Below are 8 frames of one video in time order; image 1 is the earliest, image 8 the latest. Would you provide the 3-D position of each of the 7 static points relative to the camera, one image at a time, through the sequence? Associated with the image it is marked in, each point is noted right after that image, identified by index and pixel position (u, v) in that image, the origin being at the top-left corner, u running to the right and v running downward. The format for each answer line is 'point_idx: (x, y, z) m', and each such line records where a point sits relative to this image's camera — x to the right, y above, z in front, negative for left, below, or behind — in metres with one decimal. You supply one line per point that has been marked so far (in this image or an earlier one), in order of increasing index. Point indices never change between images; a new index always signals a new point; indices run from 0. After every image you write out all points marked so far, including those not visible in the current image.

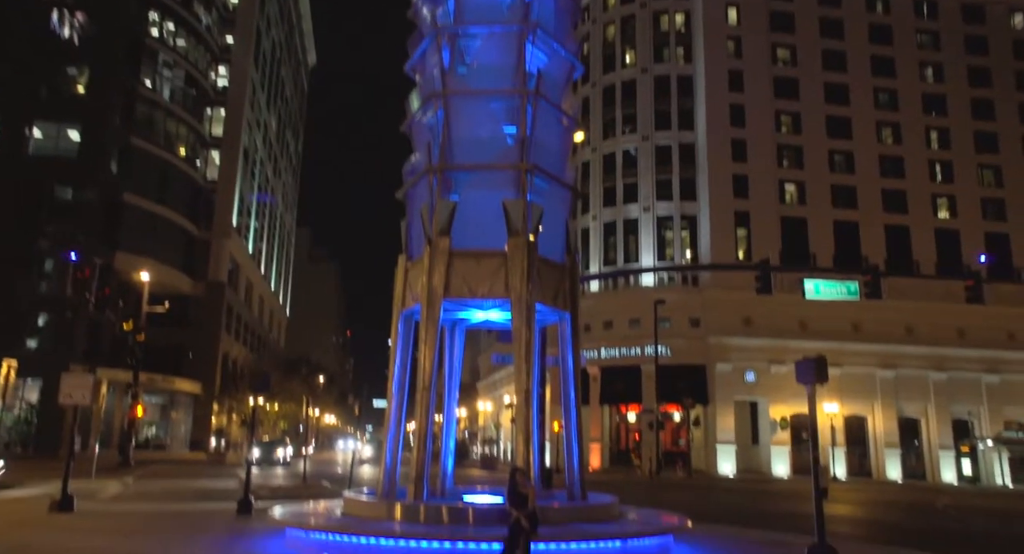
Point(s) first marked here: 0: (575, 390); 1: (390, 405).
0: (+1.2, -2.1, +13.9) m
1: (-2.2, -2.3, +13.3) m
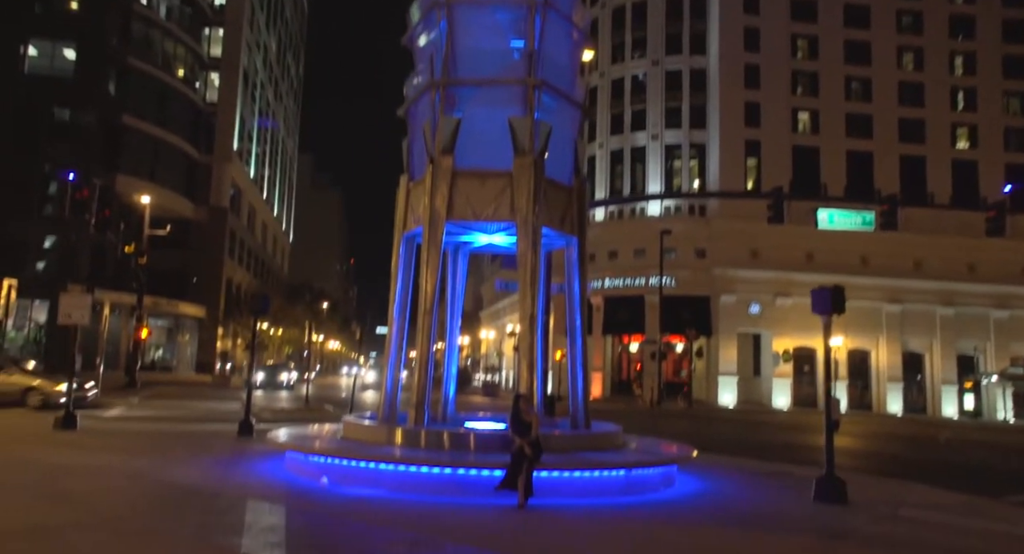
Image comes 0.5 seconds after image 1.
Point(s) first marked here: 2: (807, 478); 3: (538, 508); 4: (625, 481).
0: (+1.3, -0.7, +13.5) m
1: (-2.1, -0.9, +13.0) m
2: (+5.3, -3.7, +13.5) m
3: (+0.3, -3.0, +9.4) m
4: (+1.6, -2.9, +10.5) m
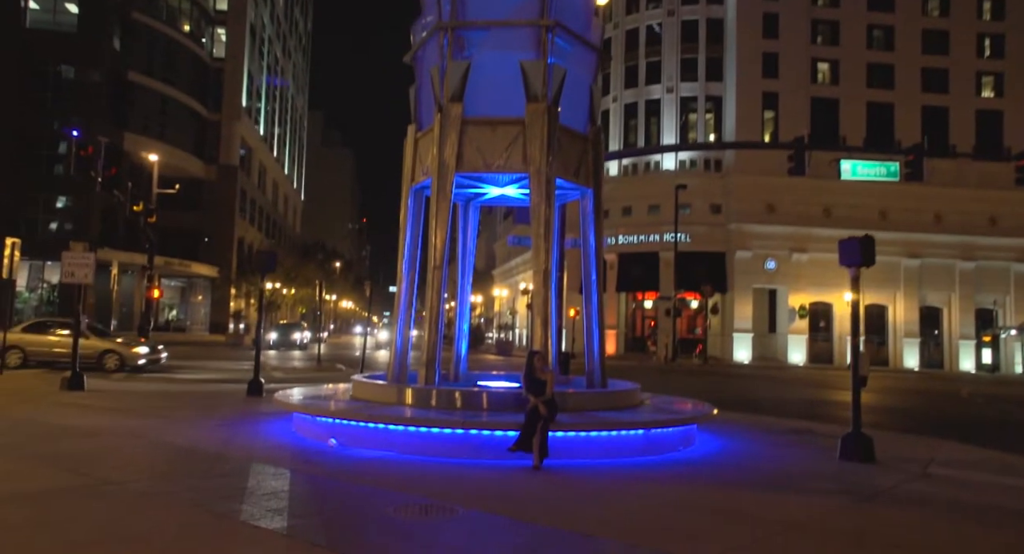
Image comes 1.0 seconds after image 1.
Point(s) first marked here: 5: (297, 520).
0: (+1.5, +0.2, +13.0) m
1: (-1.9, -0.2, +12.5) m
2: (+5.6, -2.8, +13.1) m
3: (+0.5, -2.4, +9.0) m
4: (+1.8, -2.3, +10.1) m
5: (-1.7, -1.9, +5.8) m
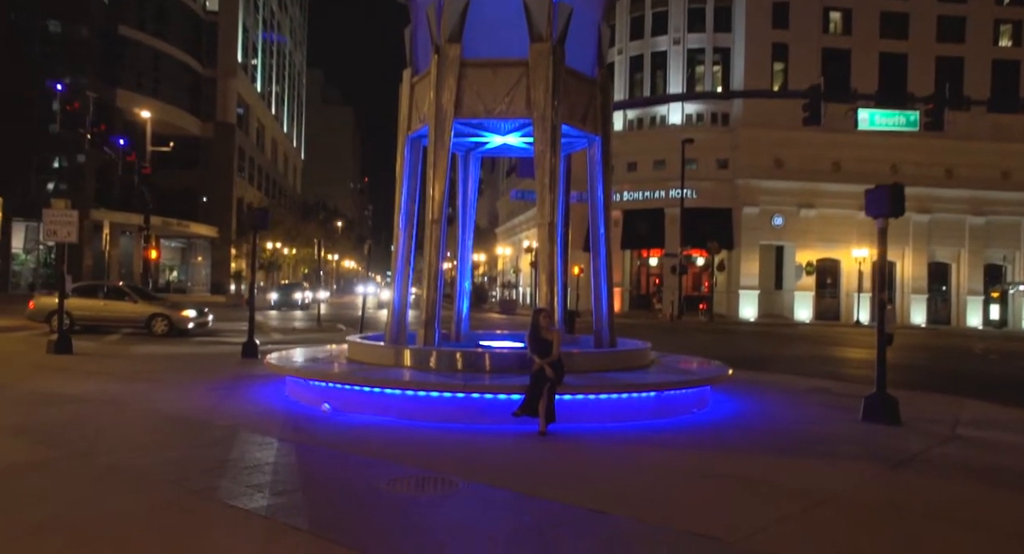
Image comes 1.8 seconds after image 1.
0: (+1.6, +0.9, +12.3) m
1: (-1.9, +0.5, +11.9) m
2: (+5.7, -2.0, +12.5) m
3: (+0.6, -1.8, +8.5) m
4: (+1.9, -1.7, +9.5) m
5: (-1.7, -1.6, +5.3) m
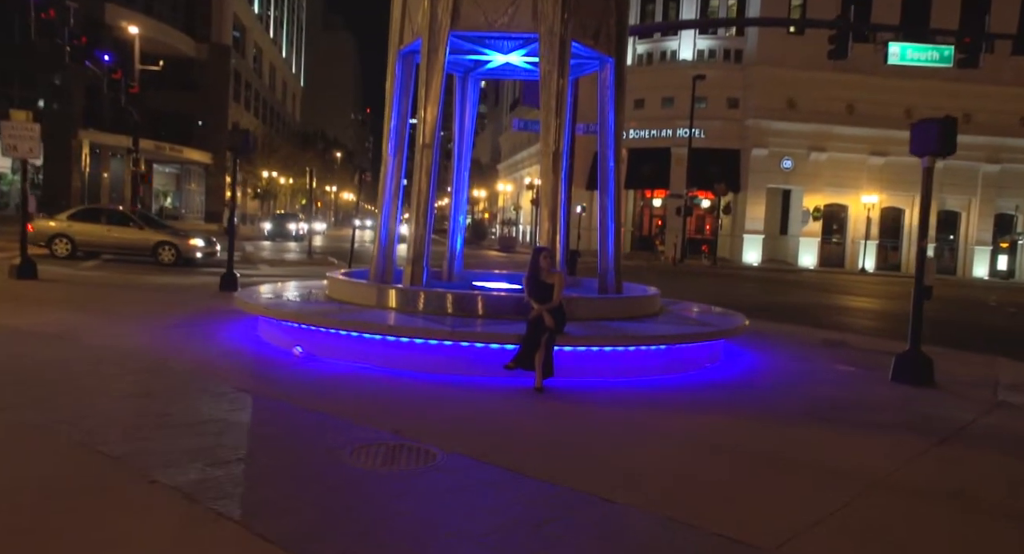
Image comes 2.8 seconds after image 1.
0: (+1.6, +1.9, +11.2) m
1: (-1.9, +1.5, +10.8) m
2: (+5.6, -1.1, +11.6) m
3: (+0.5, -1.2, +7.6) m
4: (+1.8, -1.0, +8.6) m
5: (-1.8, -1.2, +4.4) m
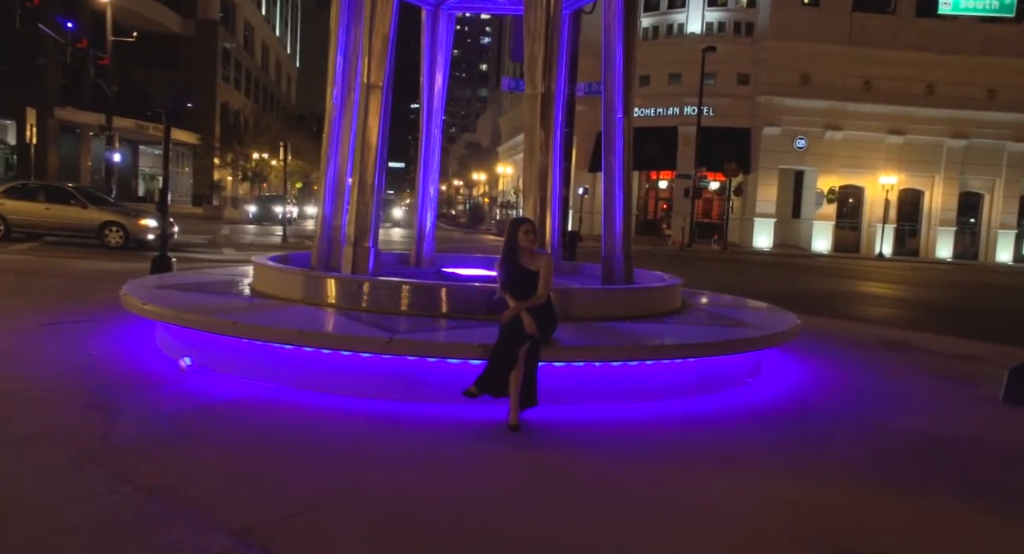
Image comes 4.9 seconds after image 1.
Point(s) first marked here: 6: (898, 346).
0: (+1.3, +2.0, +8.8) m
1: (-2.1, +1.7, +8.4) m
2: (+5.3, -1.0, +9.3) m
3: (+0.2, -1.1, +5.2) m
4: (+1.5, -0.8, +6.3) m
5: (-2.0, -1.1, +2.1) m
6: (+5.1, -0.9, +9.6) m
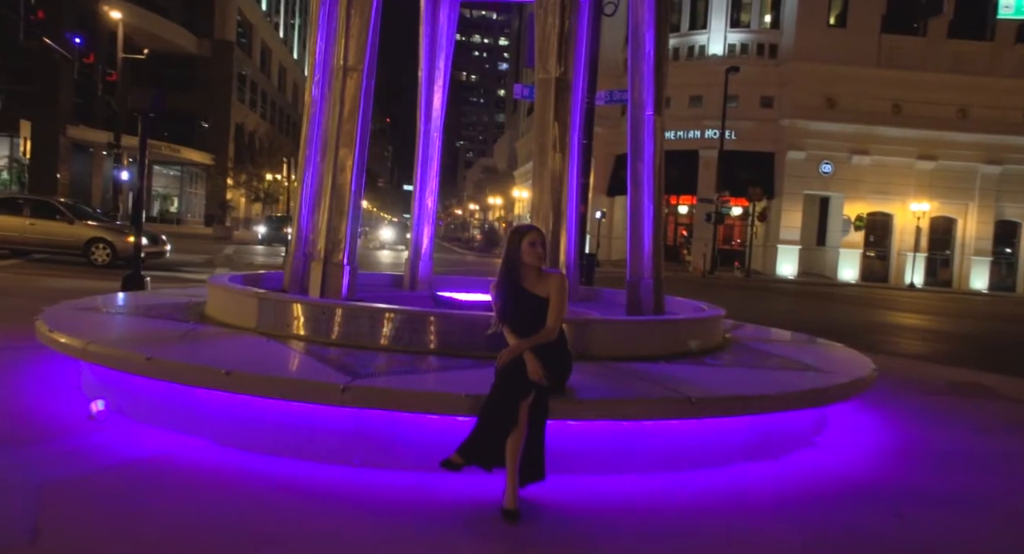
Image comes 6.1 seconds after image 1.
0: (+1.4, +1.8, +7.5) m
1: (-2.0, +1.5, +7.2) m
2: (+5.4, -1.3, +7.8) m
3: (+0.2, -1.2, +3.9) m
4: (+1.6, -1.0, +4.9) m
5: (-2.1, -1.1, +0.7) m
6: (+5.2, -1.3, +8.1) m
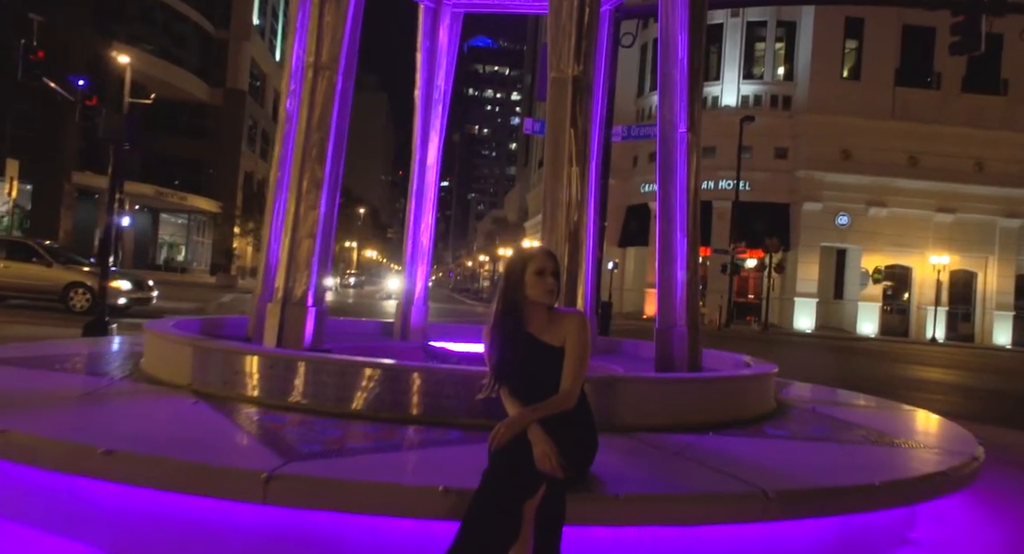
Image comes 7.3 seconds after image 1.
0: (+1.5, +1.3, +6.4) m
1: (-2.0, +1.1, +6.1) m
2: (+5.5, -1.8, +6.4) m
3: (+0.2, -1.4, +2.6) m
4: (+1.6, -1.3, +3.6) m
5: (-2.1, -1.0, -0.5) m
6: (+5.2, -1.8, +6.8) m
